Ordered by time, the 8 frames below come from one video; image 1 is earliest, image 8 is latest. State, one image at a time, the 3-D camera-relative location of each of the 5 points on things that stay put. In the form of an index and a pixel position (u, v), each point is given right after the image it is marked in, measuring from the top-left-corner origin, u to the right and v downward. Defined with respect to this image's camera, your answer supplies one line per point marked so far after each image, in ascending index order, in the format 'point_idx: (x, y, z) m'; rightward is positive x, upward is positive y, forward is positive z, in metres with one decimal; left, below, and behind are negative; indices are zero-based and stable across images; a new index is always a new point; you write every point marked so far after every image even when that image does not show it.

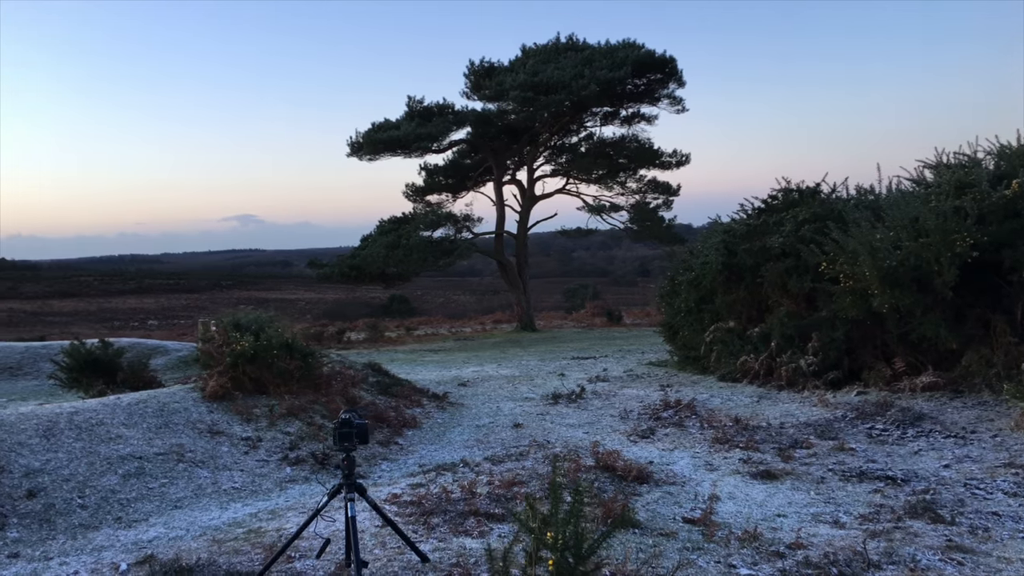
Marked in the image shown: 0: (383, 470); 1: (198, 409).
0: (-1.0, -1.5, +6.8) m
1: (-2.6, -1.0, +6.9) m
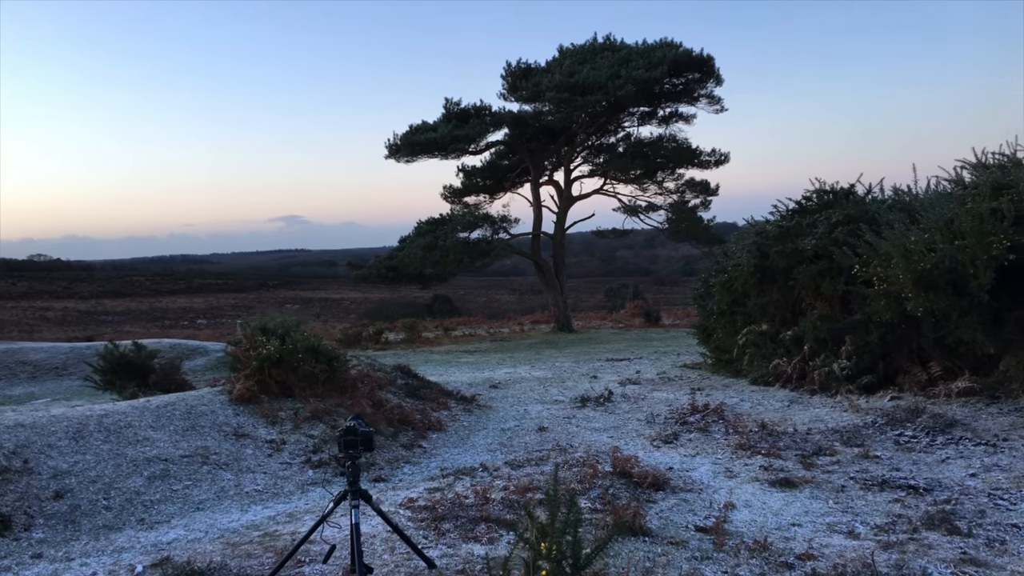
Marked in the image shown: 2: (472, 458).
0: (-0.9, -1.5, +6.8) m
1: (-2.4, -1.0, +7.0) m
2: (-0.4, -1.5, +7.4) m
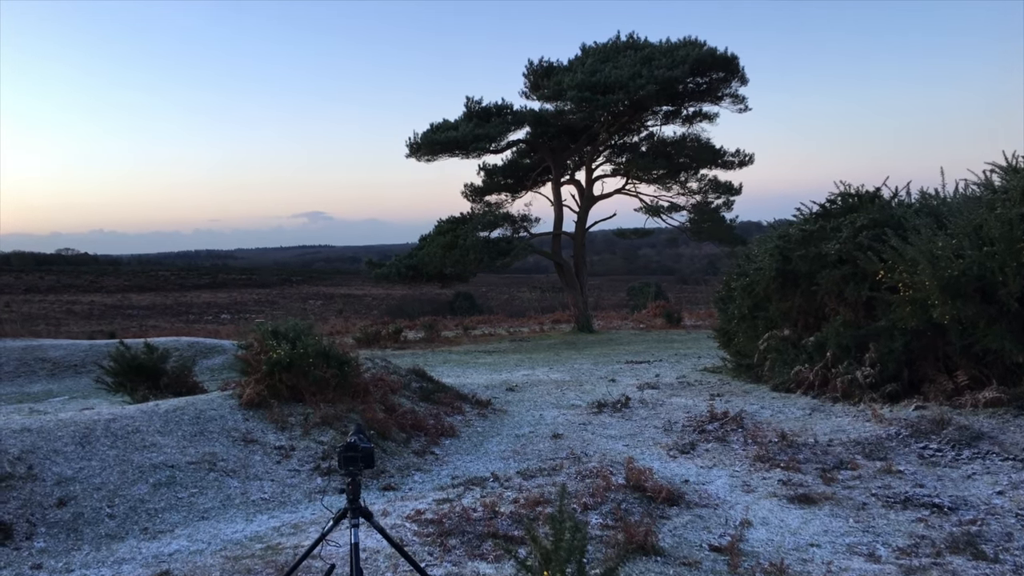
0: (-0.8, -1.6, +6.7) m
1: (-2.3, -1.1, +7.0) m
2: (-0.2, -1.6, +7.3) m
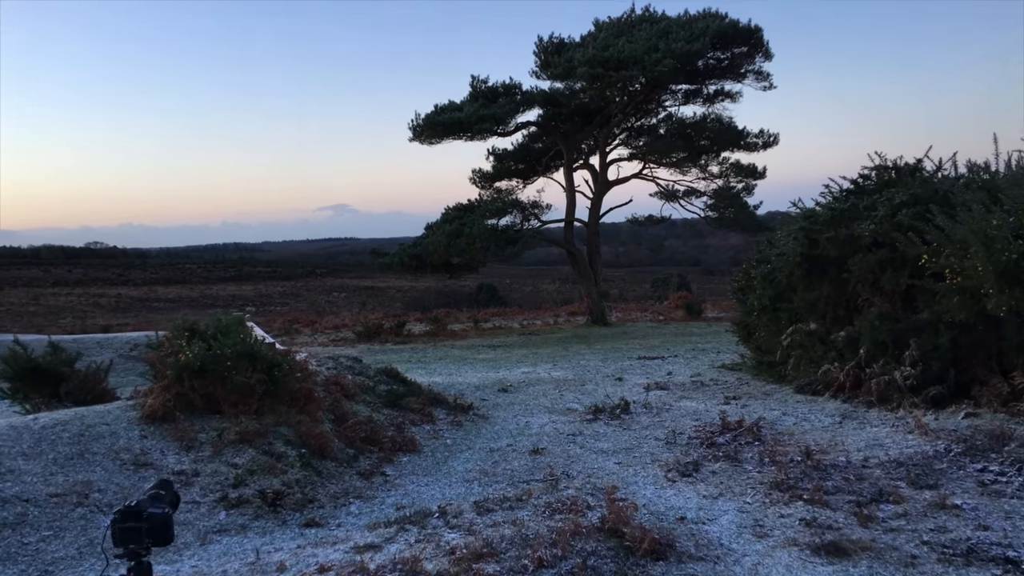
0: (-1.1, -1.5, +5.4) m
1: (-2.6, -1.0, +5.7) m
2: (-0.5, -1.5, +6.0) m
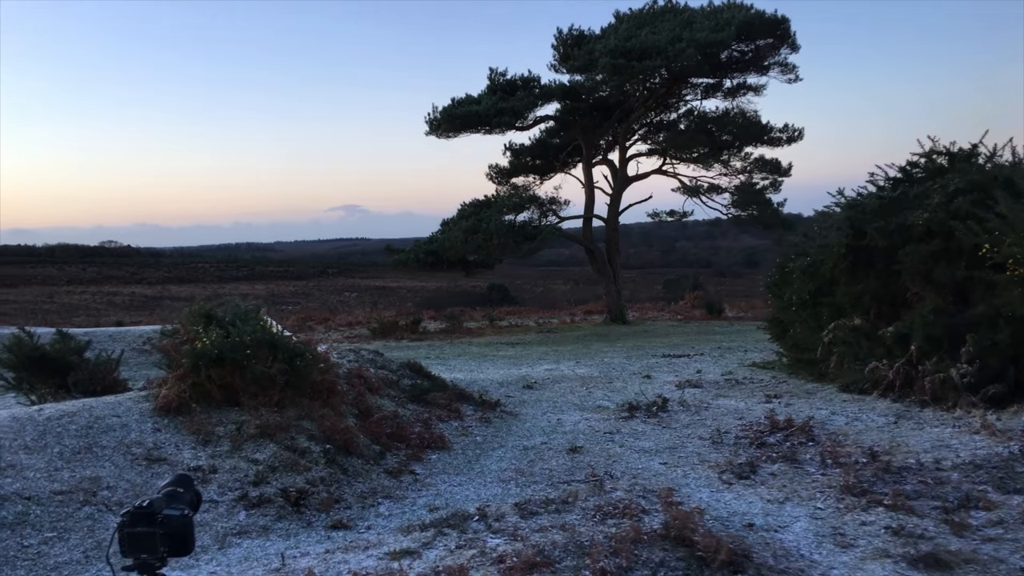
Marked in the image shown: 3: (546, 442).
0: (-0.8, -1.4, +5.0) m
1: (-2.3, -0.9, +5.3) m
2: (-0.2, -1.4, +5.5) m
3: (+0.3, -1.3, +7.1) m
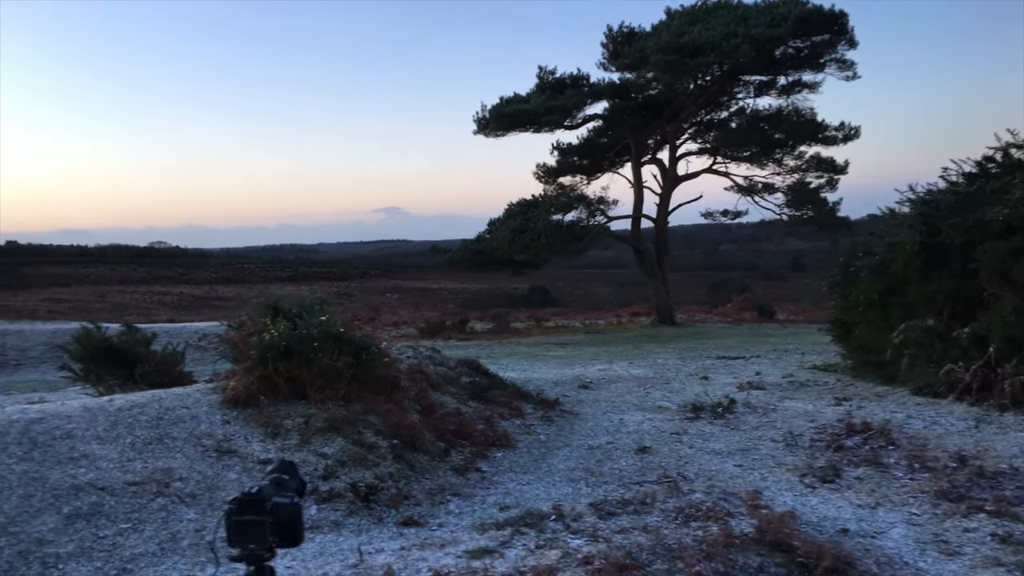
0: (-0.4, -1.3, +4.9) m
1: (-1.9, -0.8, +5.2) m
2: (+0.2, -1.3, +5.3) m
3: (+0.8, -1.3, +7.0) m
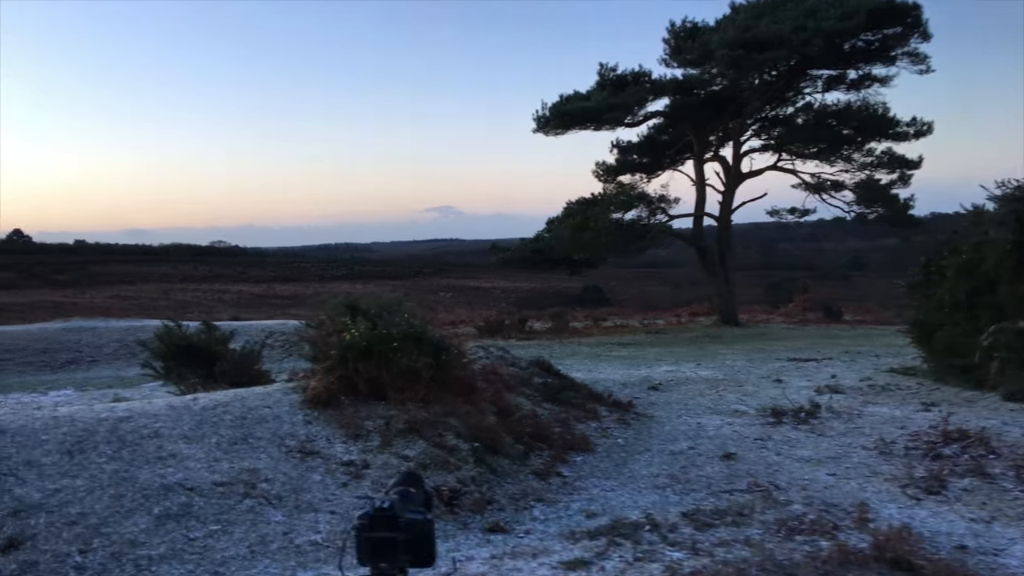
0: (+0.1, -1.3, +4.7) m
1: (-1.4, -0.8, +5.2) m
2: (+0.7, -1.3, +5.2) m
3: (+1.5, -1.3, +6.7) m
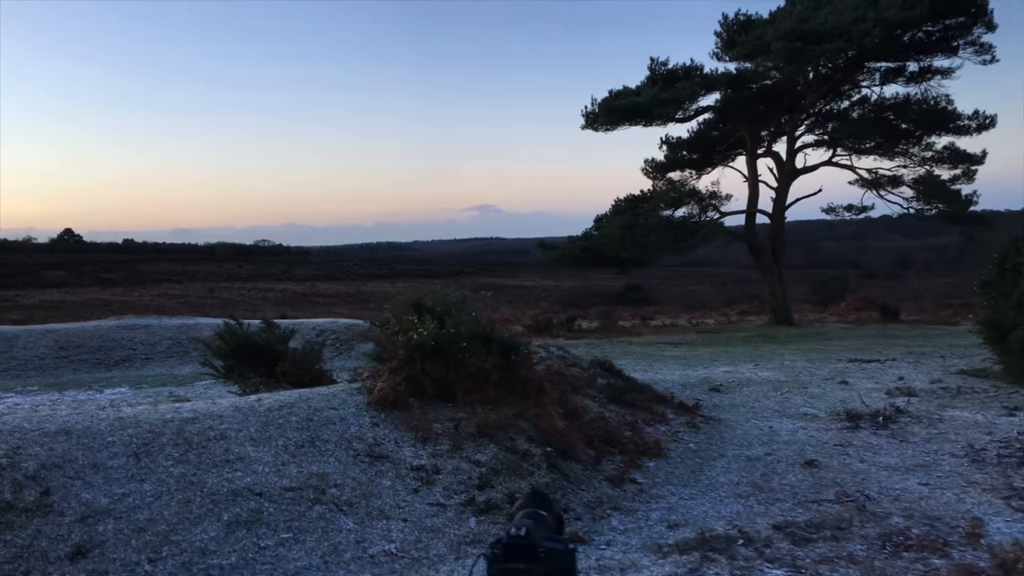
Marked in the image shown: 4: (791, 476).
0: (+0.6, -1.3, +4.4) m
1: (-0.9, -0.8, +5.0) m
2: (+1.2, -1.3, +4.9) m
3: (+2.0, -1.3, +6.4) m
4: (+1.9, -1.3, +5.7) m
